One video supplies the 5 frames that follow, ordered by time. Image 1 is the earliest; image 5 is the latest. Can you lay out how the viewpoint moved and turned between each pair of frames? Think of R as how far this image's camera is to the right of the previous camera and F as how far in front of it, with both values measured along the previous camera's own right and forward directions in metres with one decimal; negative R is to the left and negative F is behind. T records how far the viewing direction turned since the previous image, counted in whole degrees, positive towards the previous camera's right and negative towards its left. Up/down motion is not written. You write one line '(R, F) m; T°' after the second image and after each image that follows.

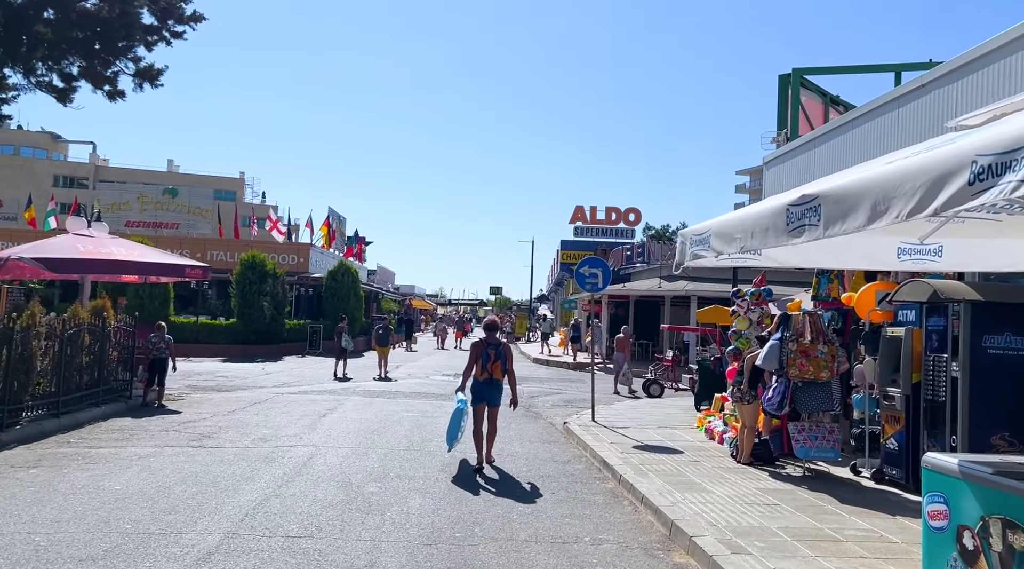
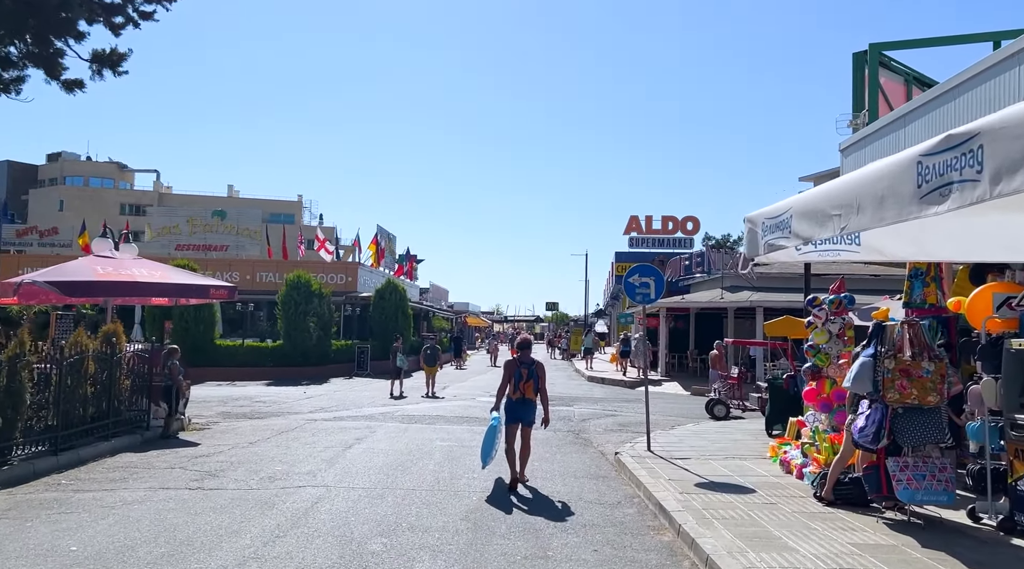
(+0.3, +1.3) m; -5°
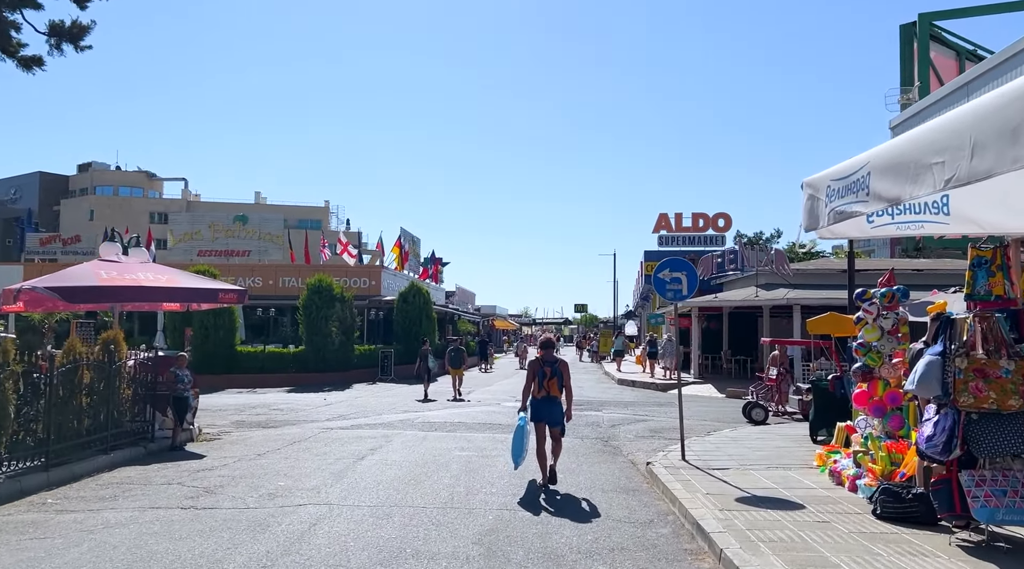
(+0.1, +0.7) m; -2°
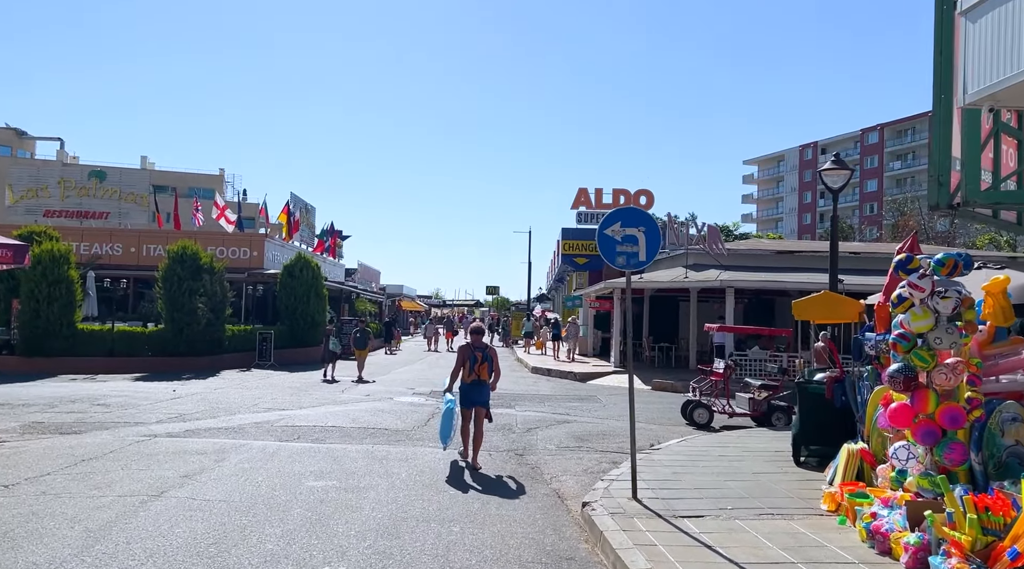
(+0.3, +3.1) m; +7°
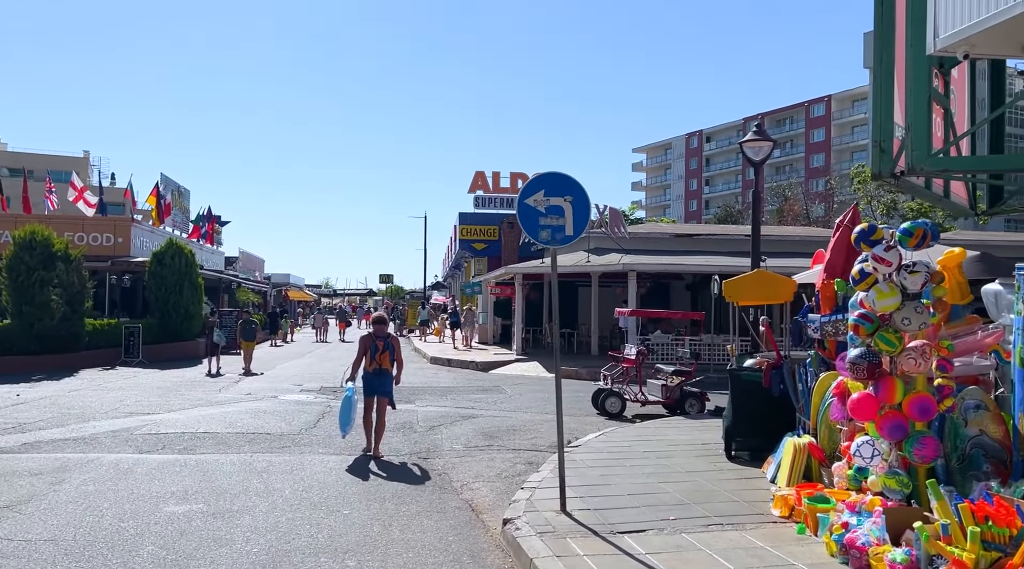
(-0.1, +1.1) m; +8°
